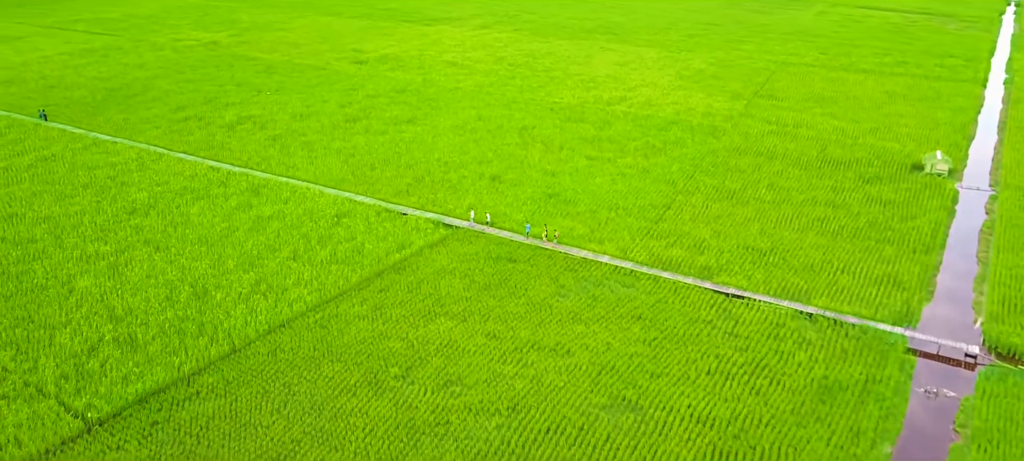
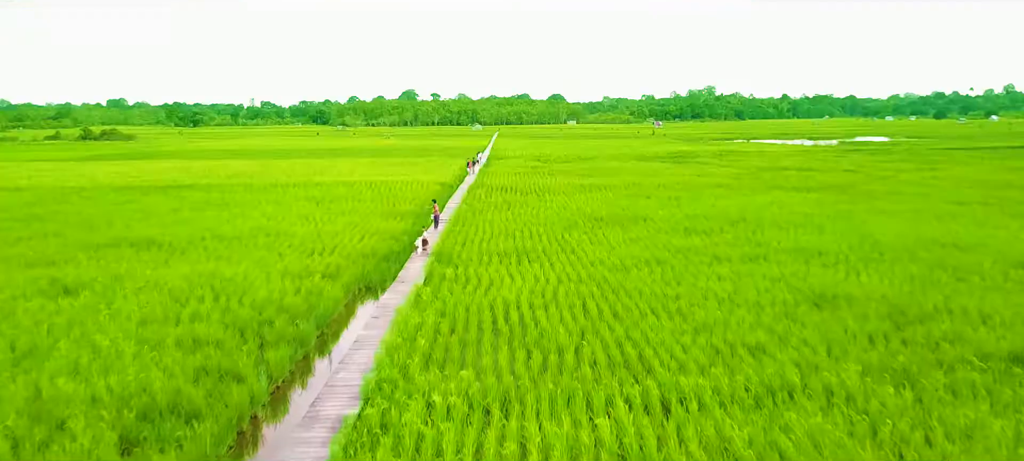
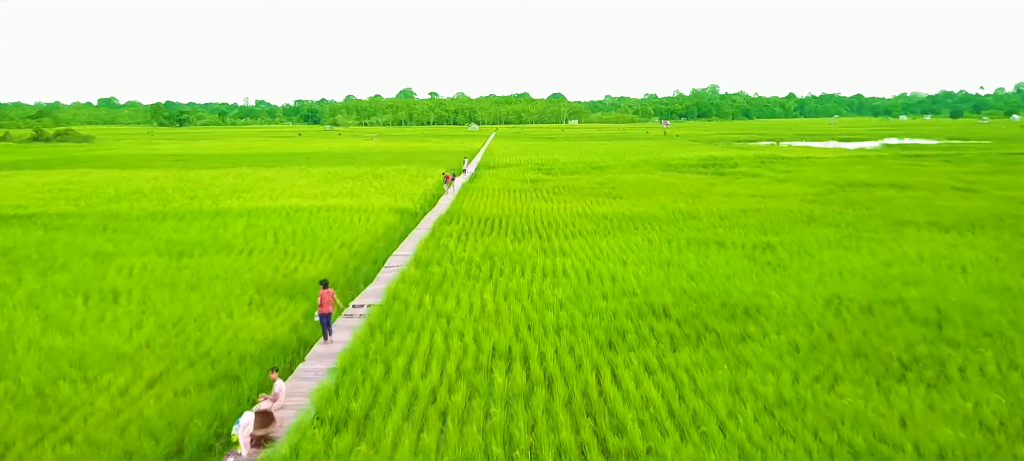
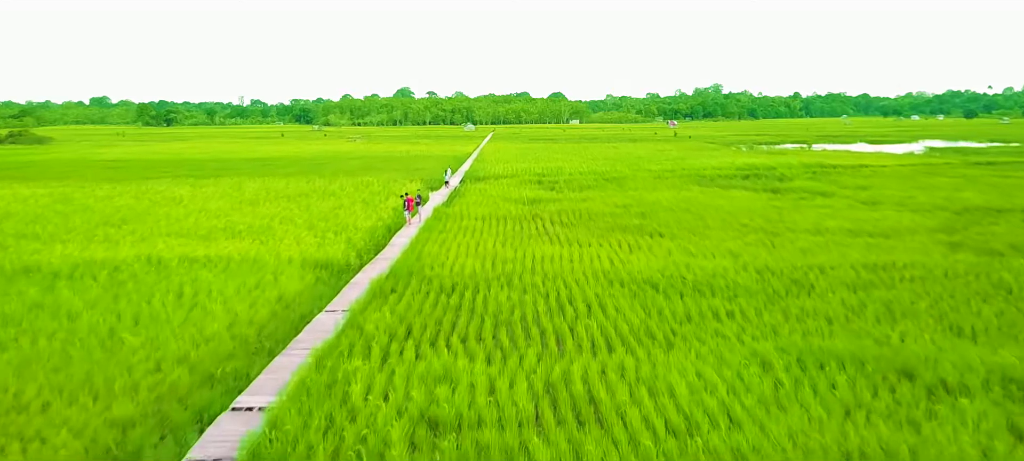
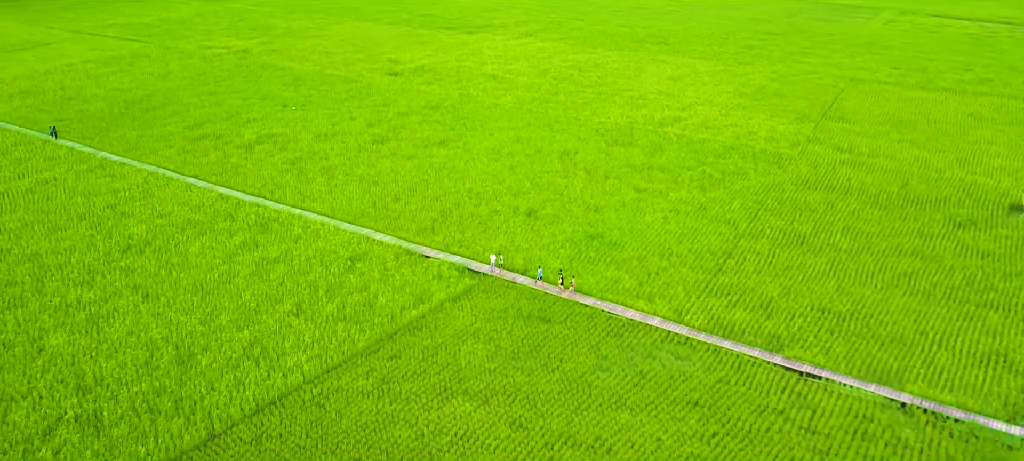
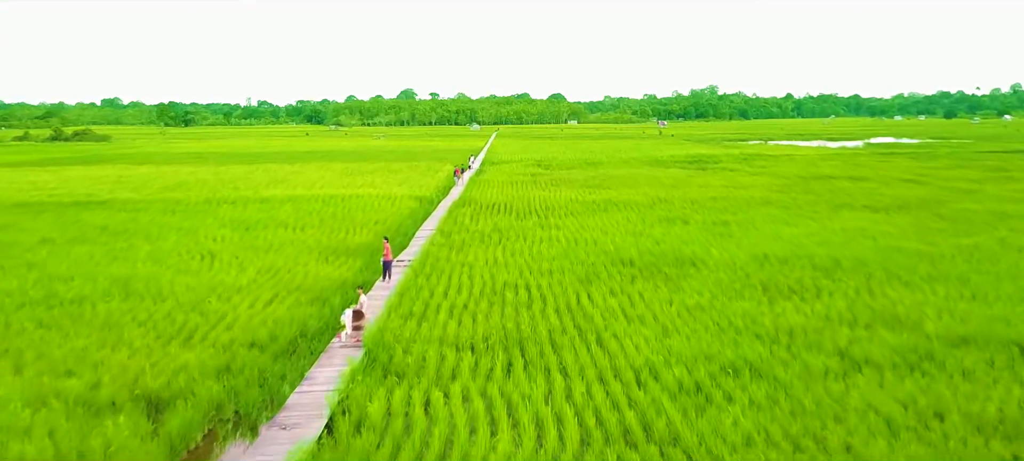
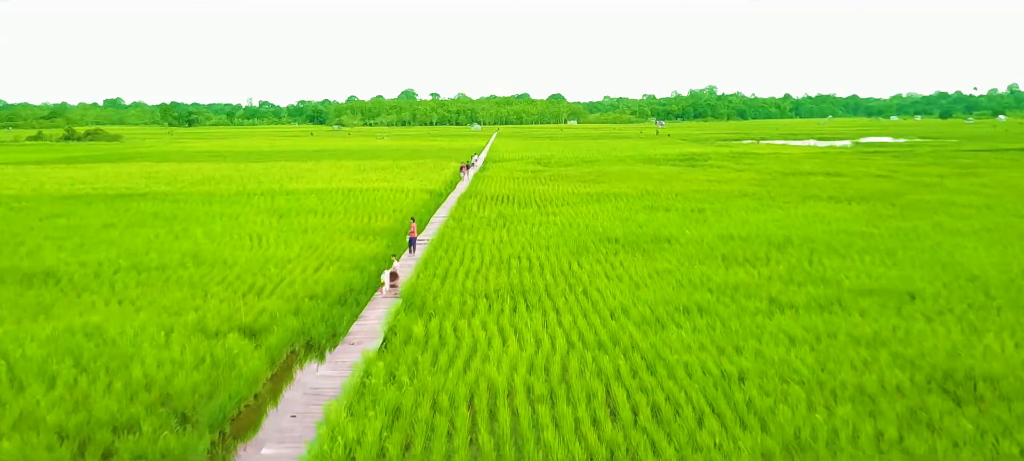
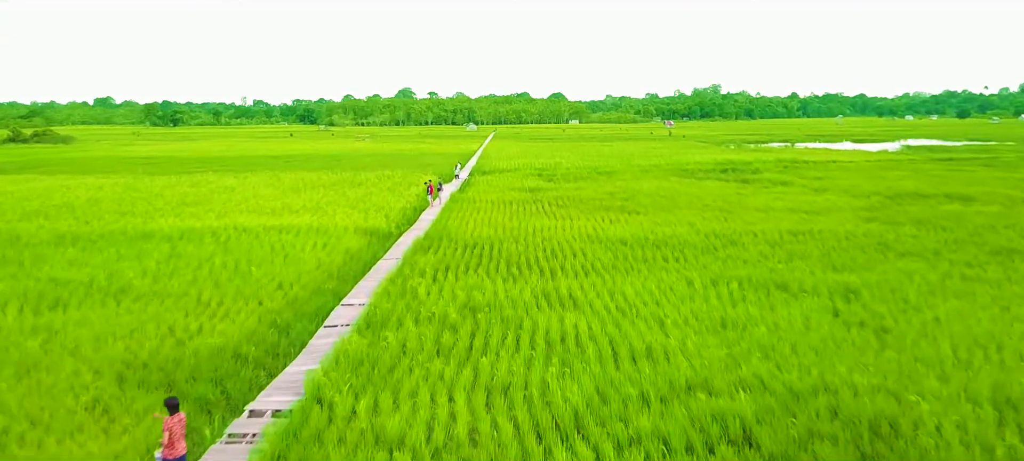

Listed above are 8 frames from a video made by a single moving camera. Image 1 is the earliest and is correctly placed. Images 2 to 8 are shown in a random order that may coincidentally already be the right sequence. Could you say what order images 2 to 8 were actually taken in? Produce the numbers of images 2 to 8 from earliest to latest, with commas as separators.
5, 2, 7, 6, 3, 8, 4
